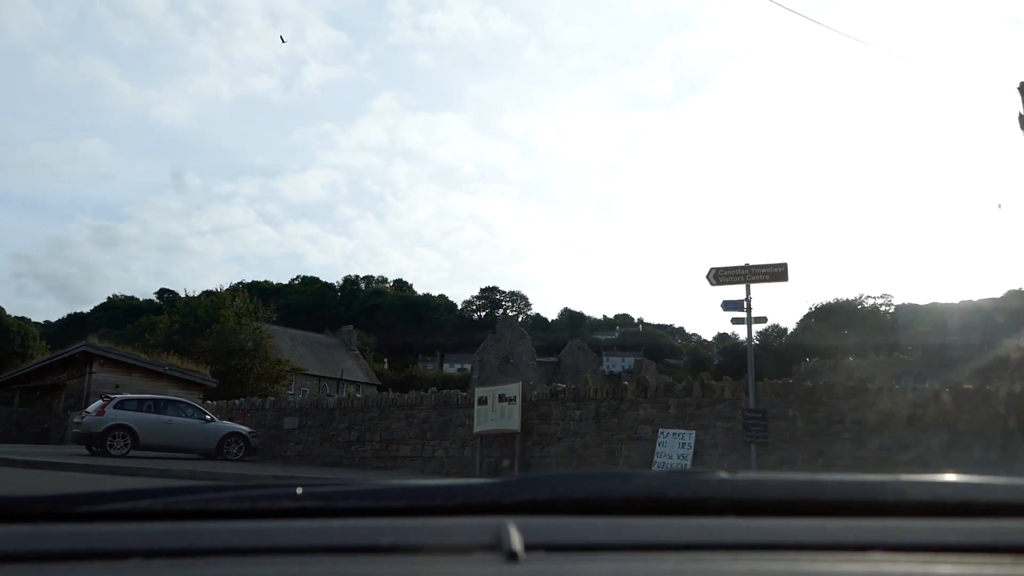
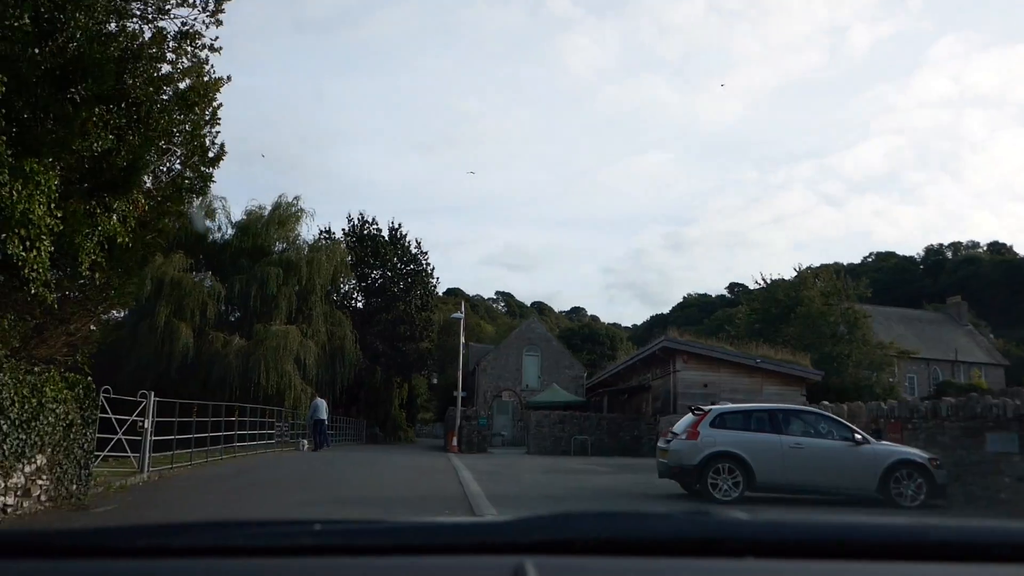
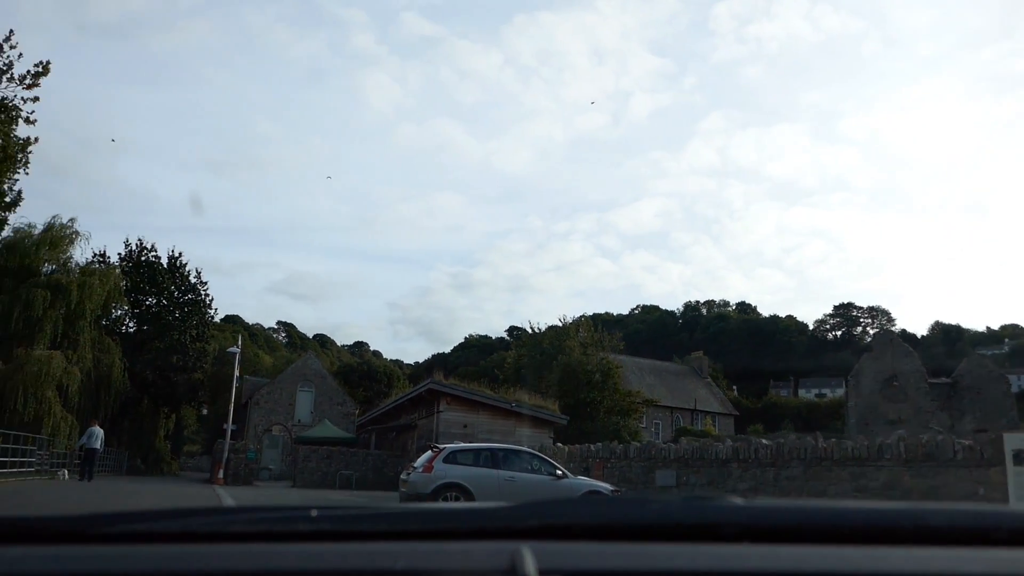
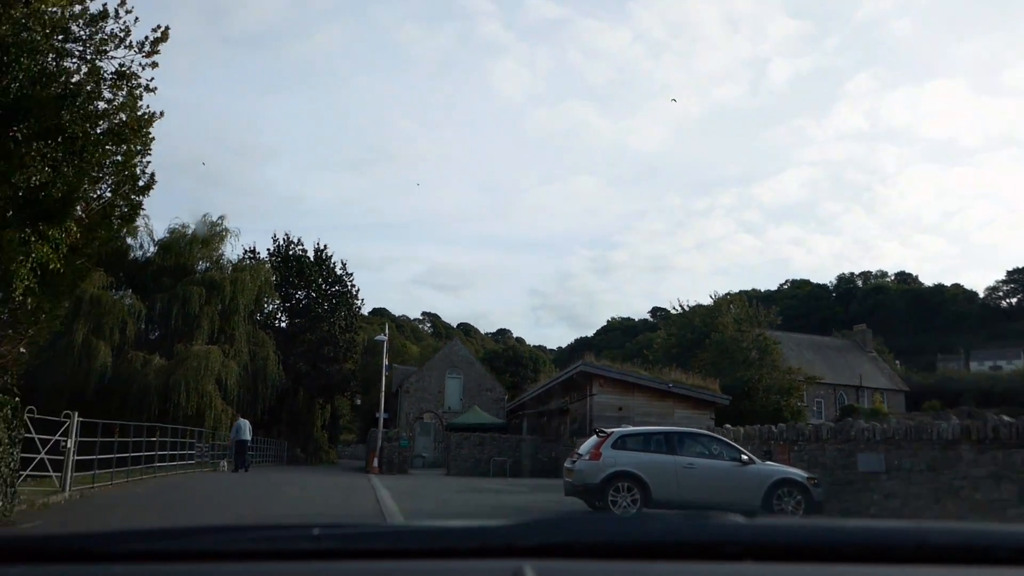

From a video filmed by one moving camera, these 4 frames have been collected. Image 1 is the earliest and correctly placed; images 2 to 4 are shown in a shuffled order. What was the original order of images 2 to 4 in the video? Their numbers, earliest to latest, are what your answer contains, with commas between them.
3, 4, 2
